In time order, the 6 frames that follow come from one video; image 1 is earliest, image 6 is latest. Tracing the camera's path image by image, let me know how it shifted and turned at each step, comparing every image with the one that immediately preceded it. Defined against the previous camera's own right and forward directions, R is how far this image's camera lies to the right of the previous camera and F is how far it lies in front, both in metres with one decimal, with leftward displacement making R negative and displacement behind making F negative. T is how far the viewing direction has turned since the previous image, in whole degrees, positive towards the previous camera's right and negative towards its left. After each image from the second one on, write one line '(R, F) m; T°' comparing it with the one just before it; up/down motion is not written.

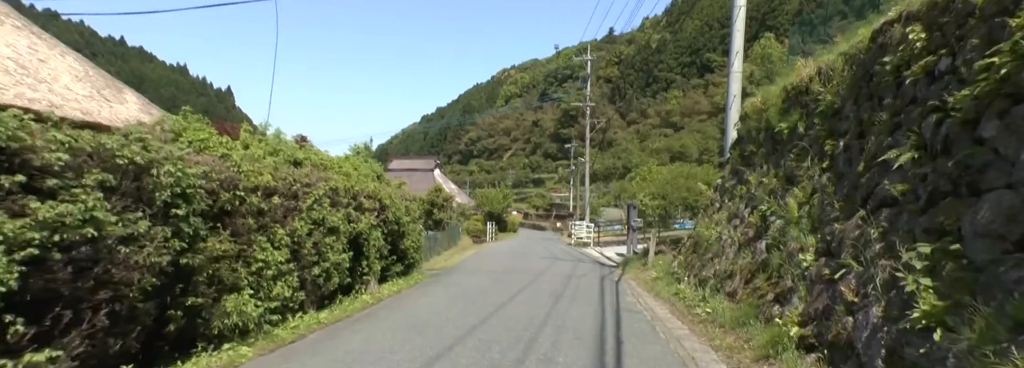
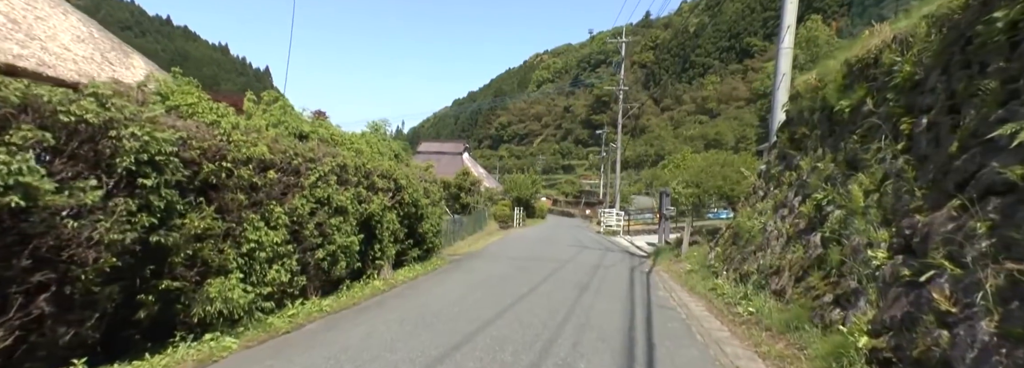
(+0.1, +0.8) m; -3°
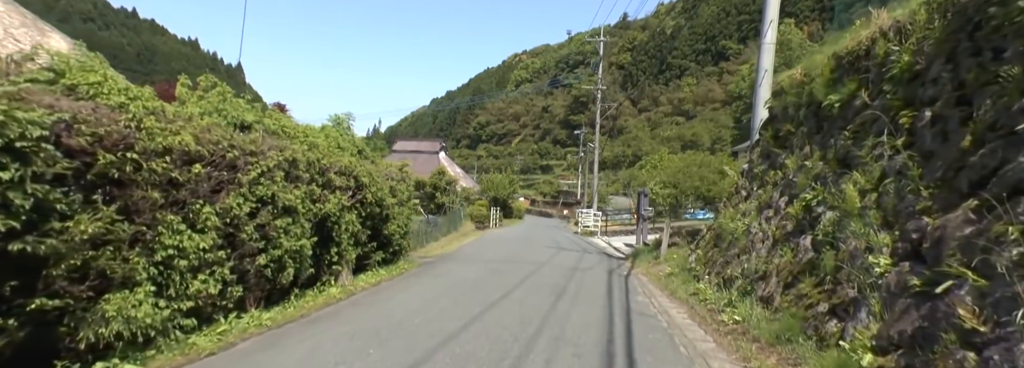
(+0.1, +0.7) m; +2°
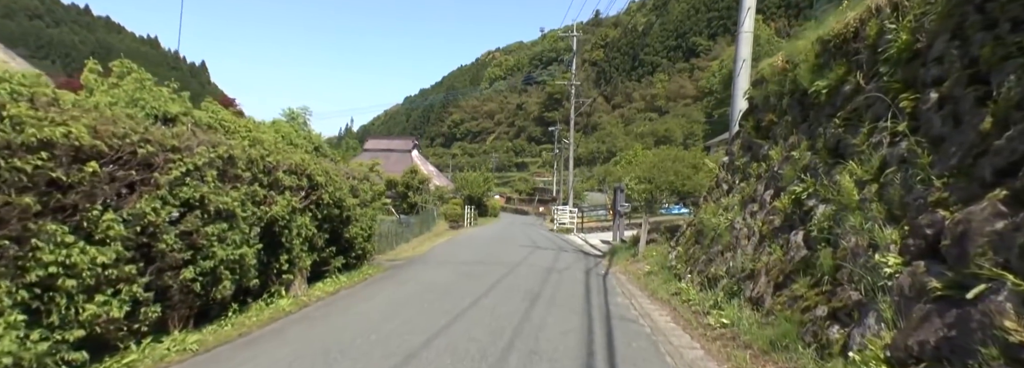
(+0.1, +0.7) m; +2°
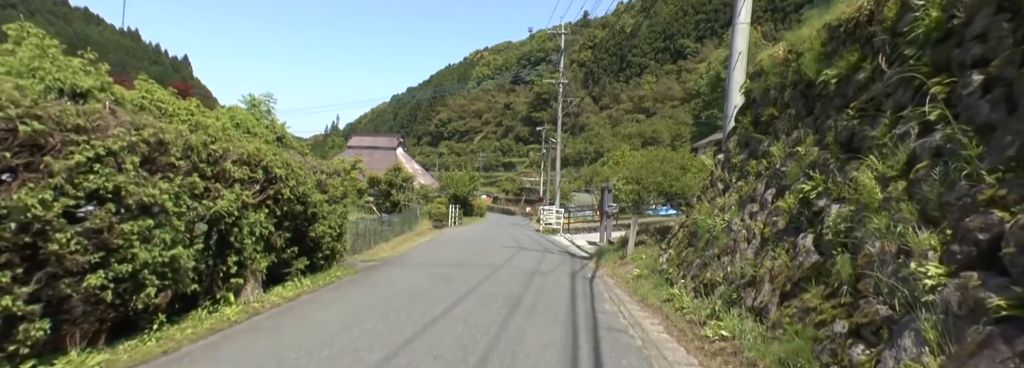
(+0.1, +0.8) m; +1°
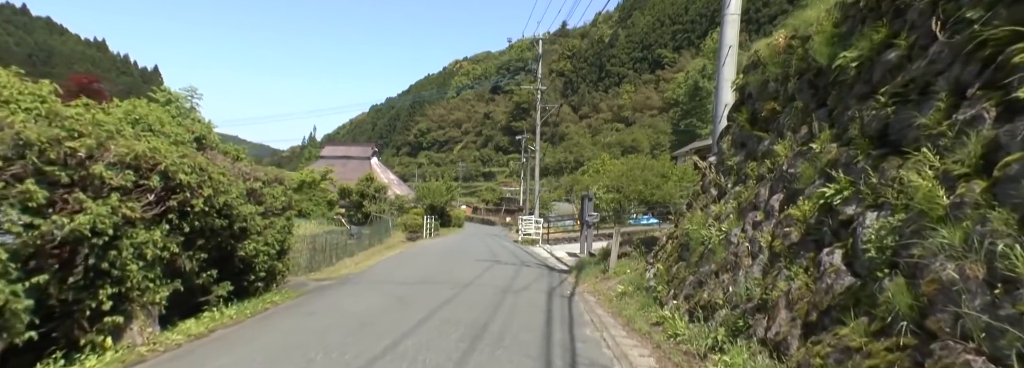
(+0.2, +1.4) m; +2°
